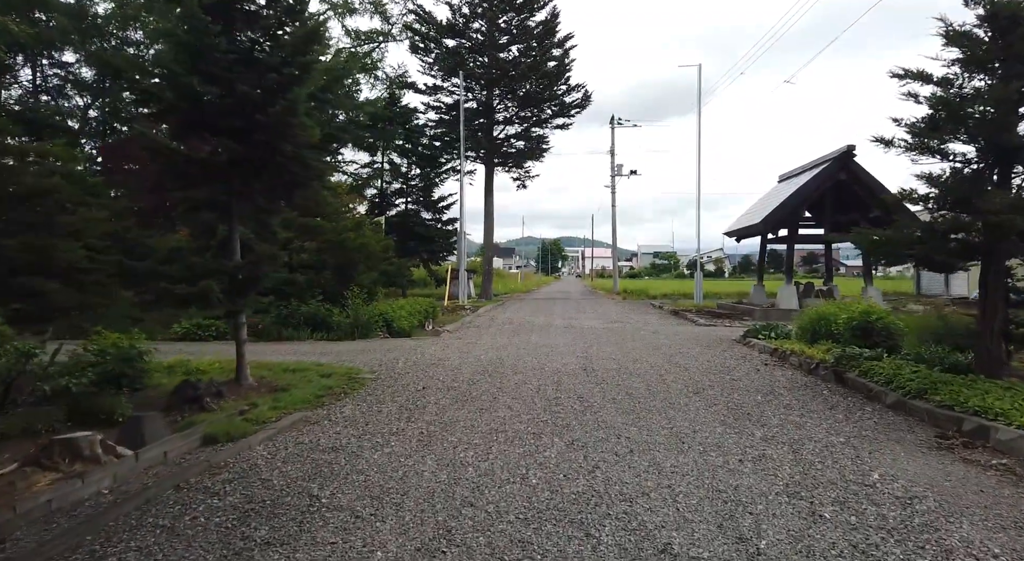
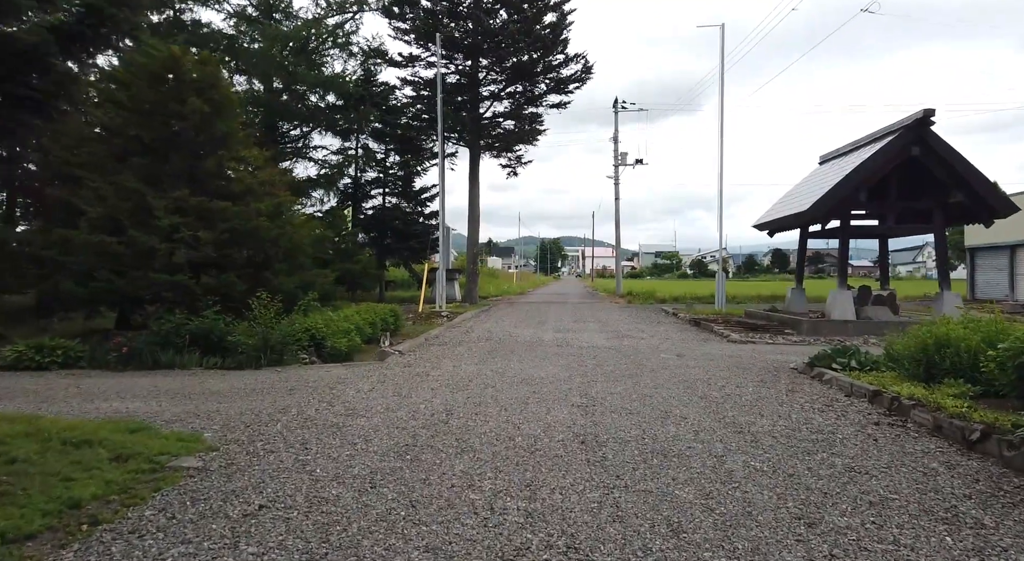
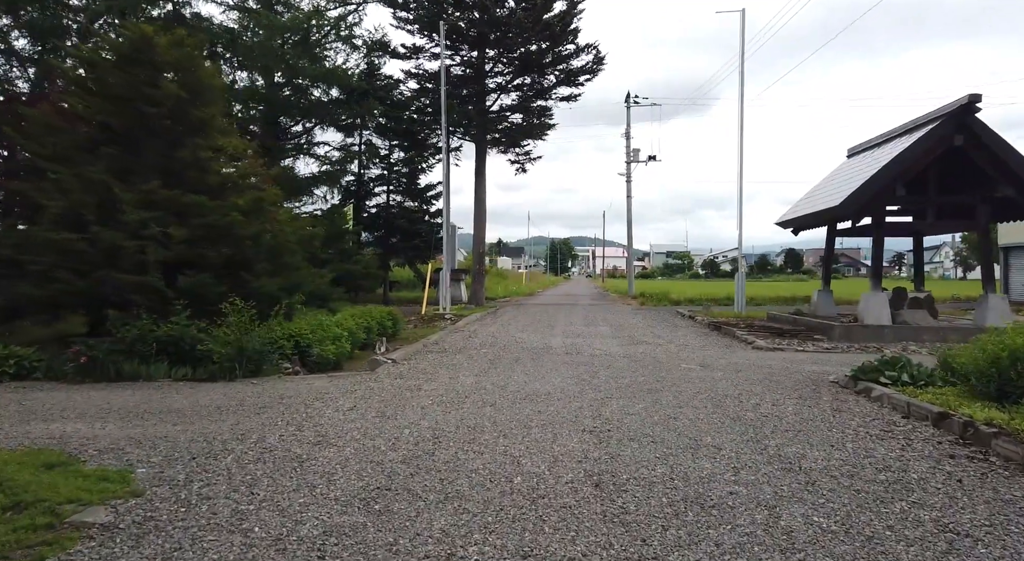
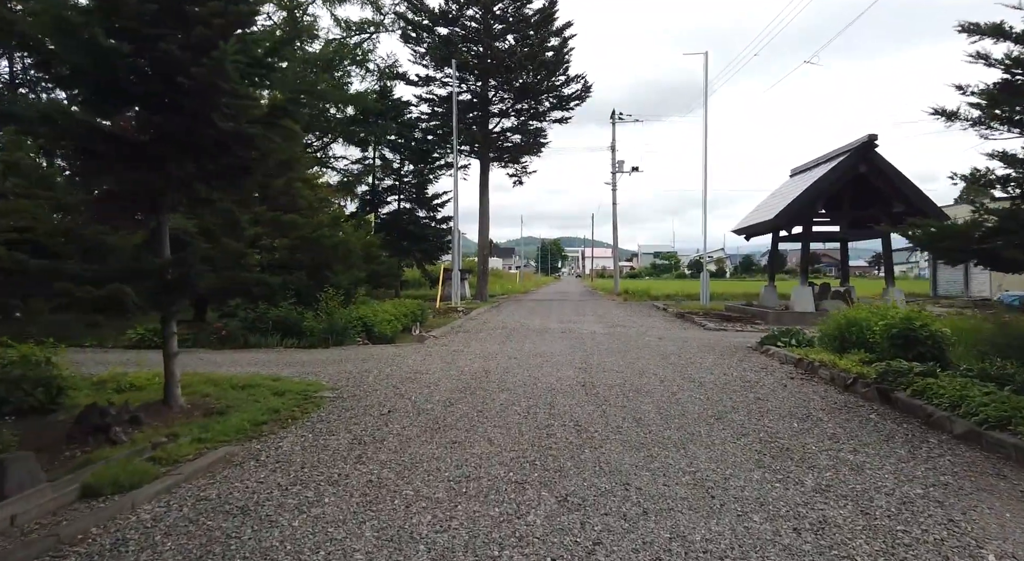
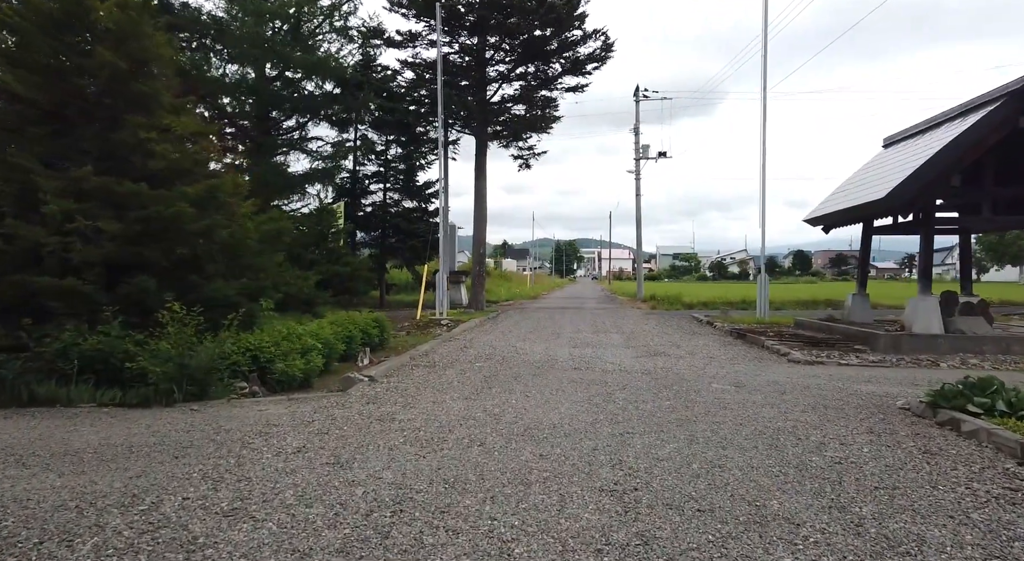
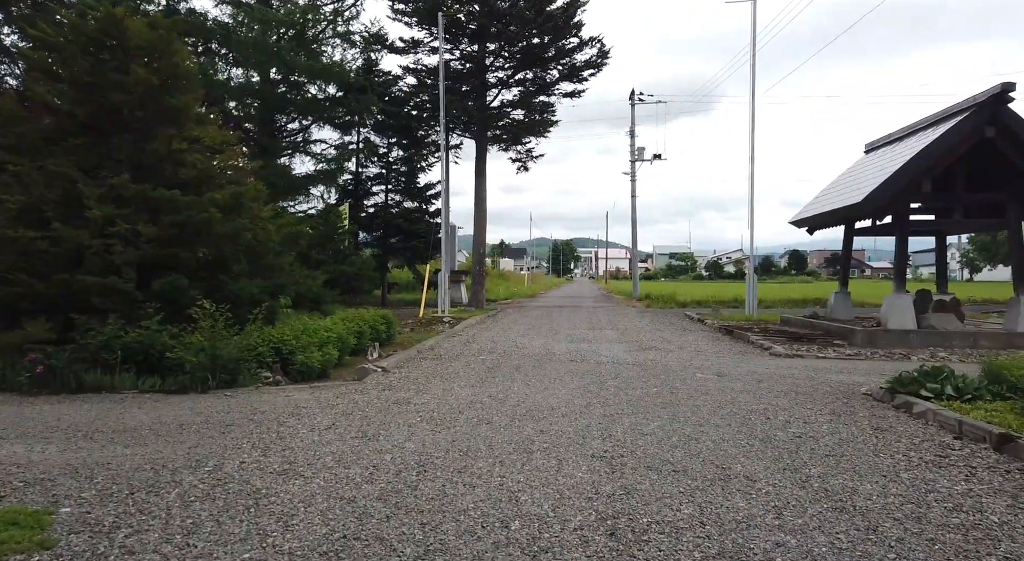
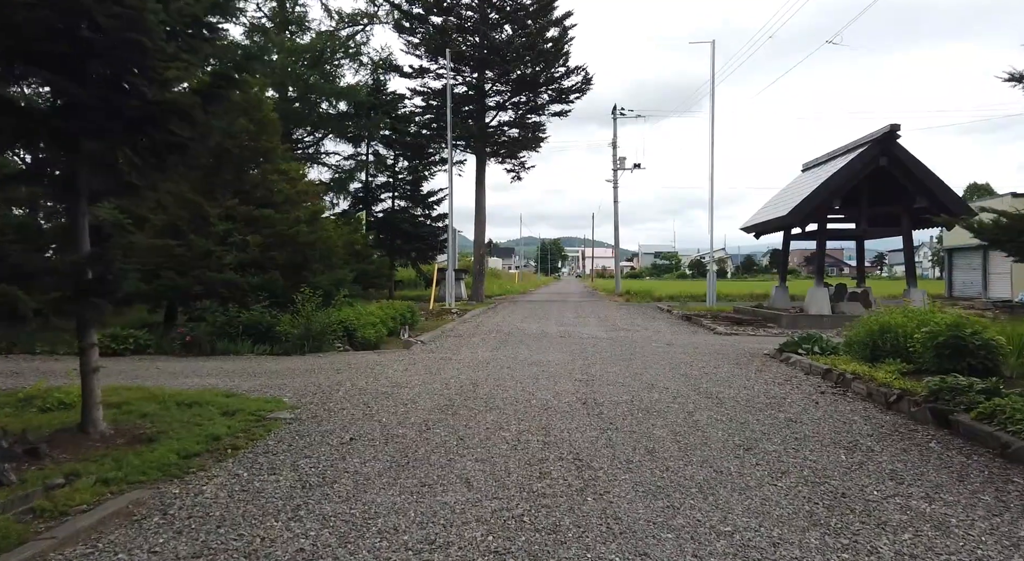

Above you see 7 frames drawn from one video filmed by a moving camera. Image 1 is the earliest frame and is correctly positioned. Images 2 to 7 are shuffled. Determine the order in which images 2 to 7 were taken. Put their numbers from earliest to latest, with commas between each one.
4, 7, 2, 3, 6, 5
